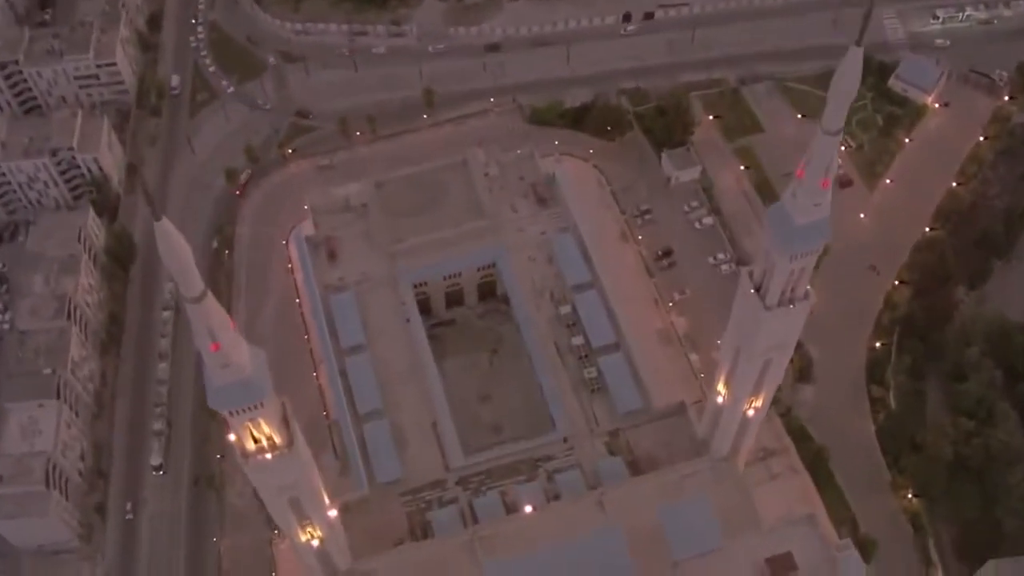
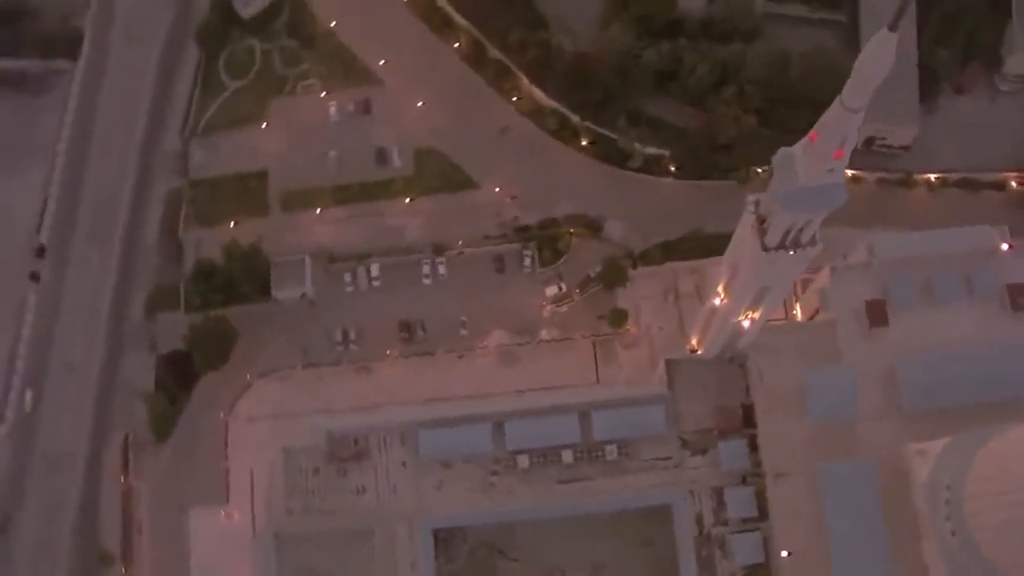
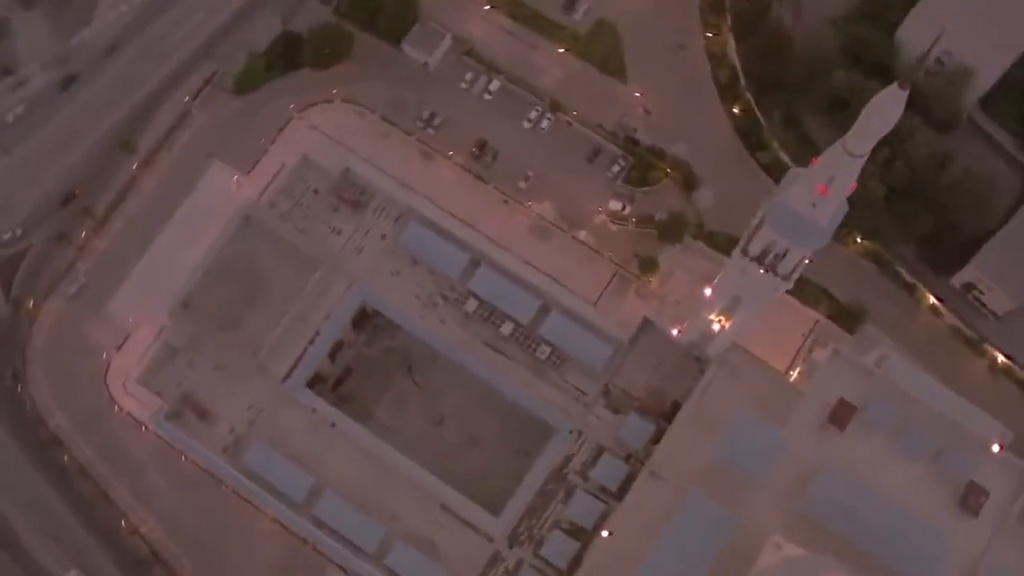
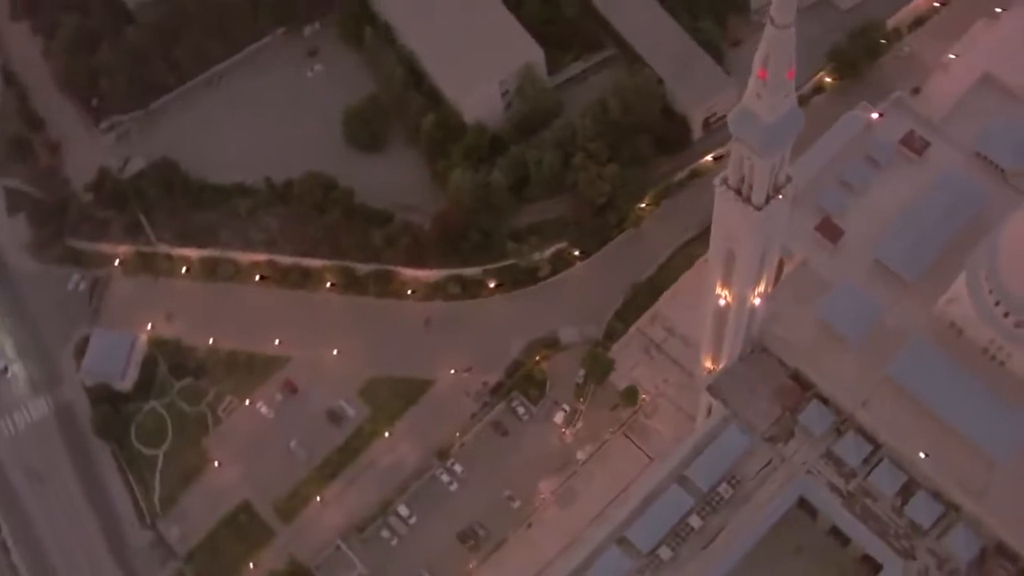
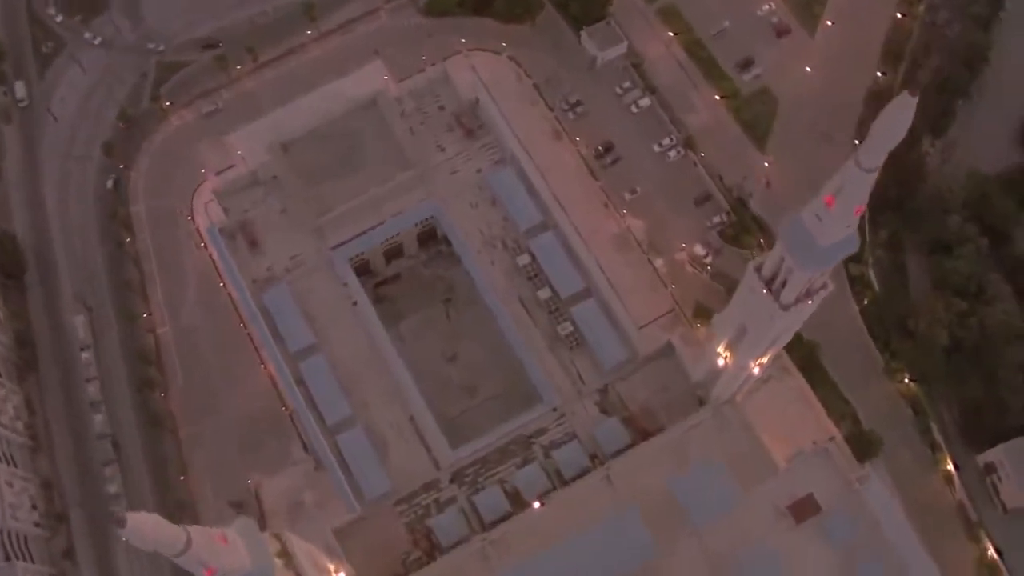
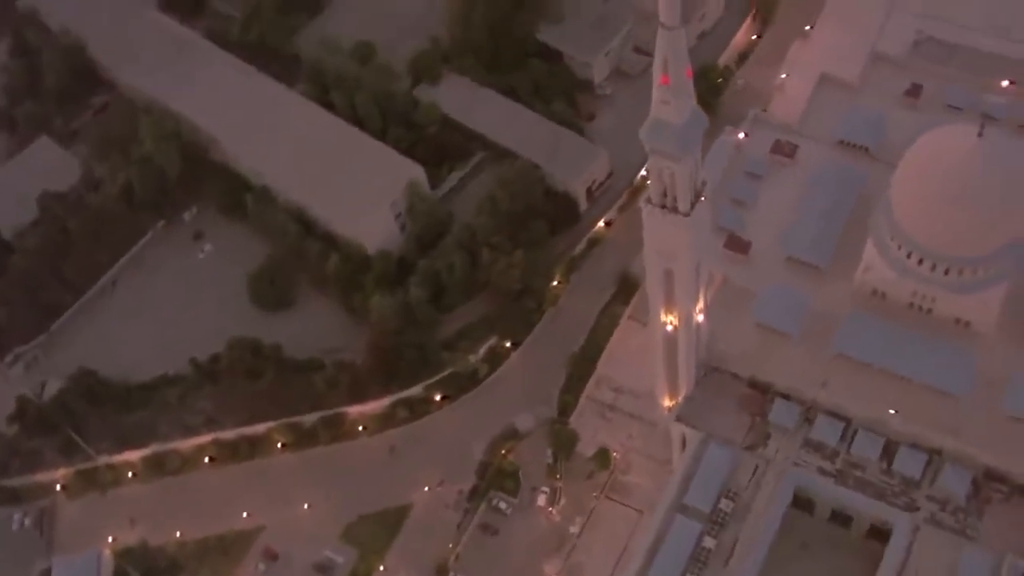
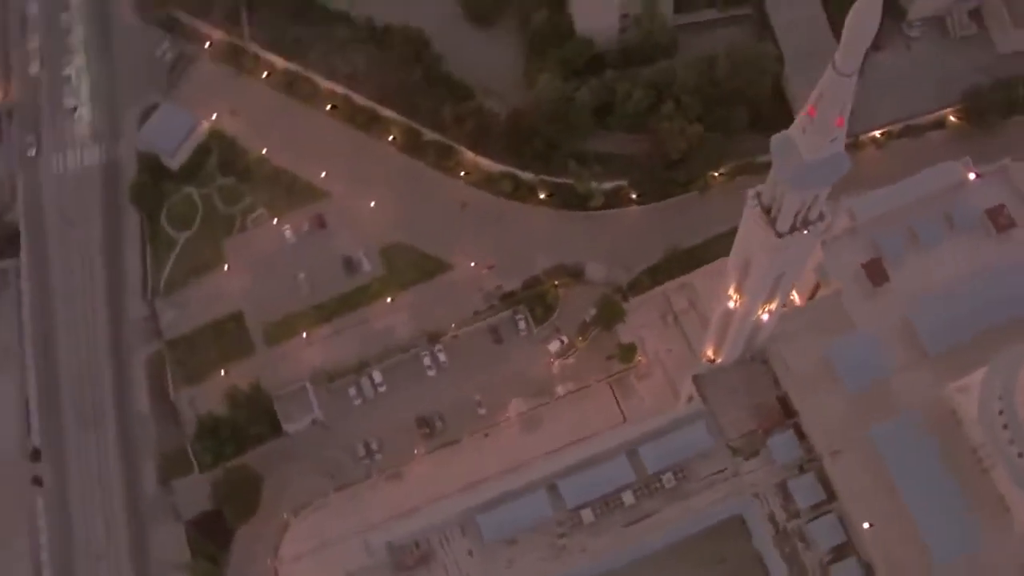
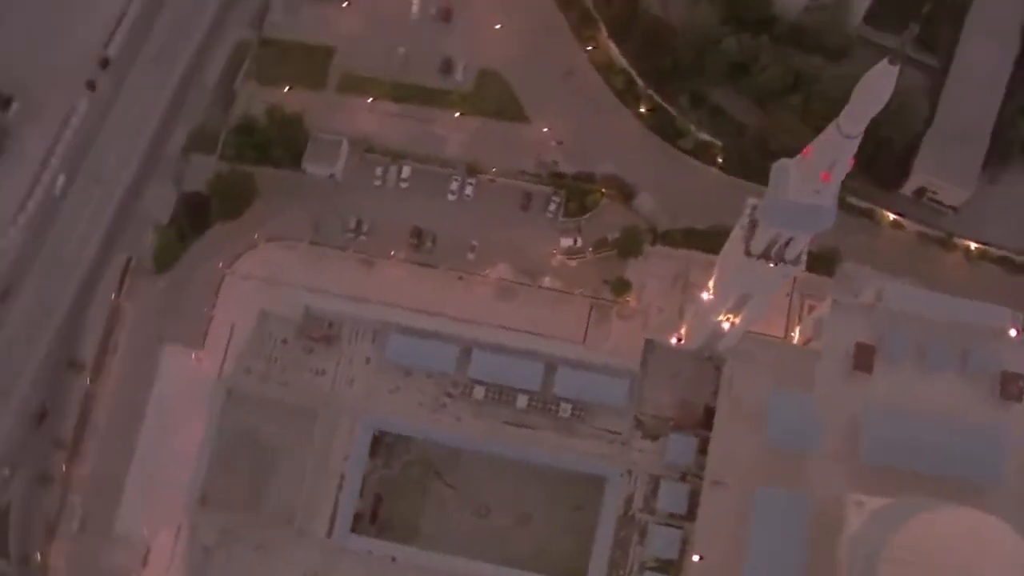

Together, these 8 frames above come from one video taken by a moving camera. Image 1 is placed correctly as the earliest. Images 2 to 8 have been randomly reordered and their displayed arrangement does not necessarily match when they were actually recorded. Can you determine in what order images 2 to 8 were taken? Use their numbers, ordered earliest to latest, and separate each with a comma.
5, 3, 8, 2, 7, 4, 6
